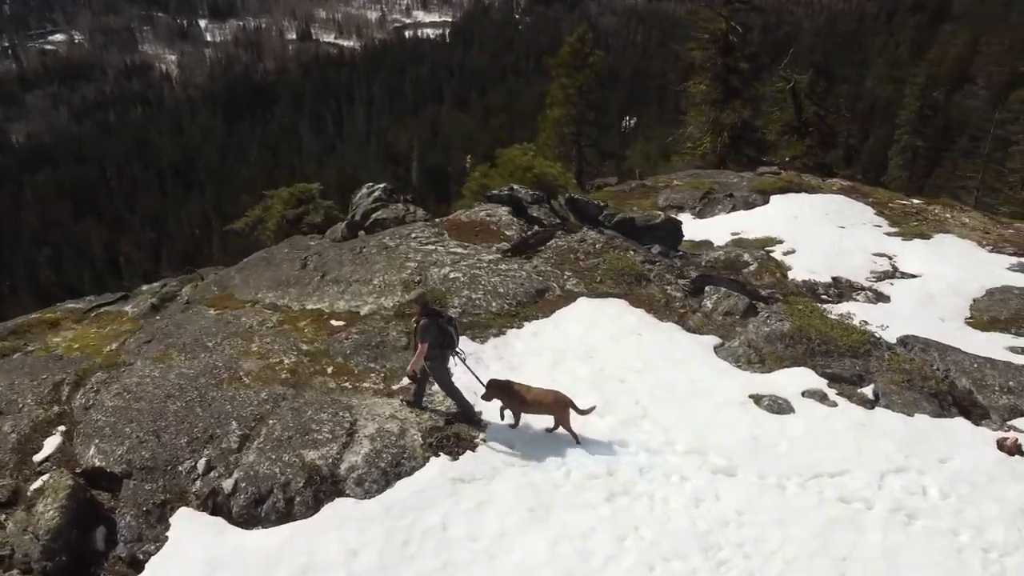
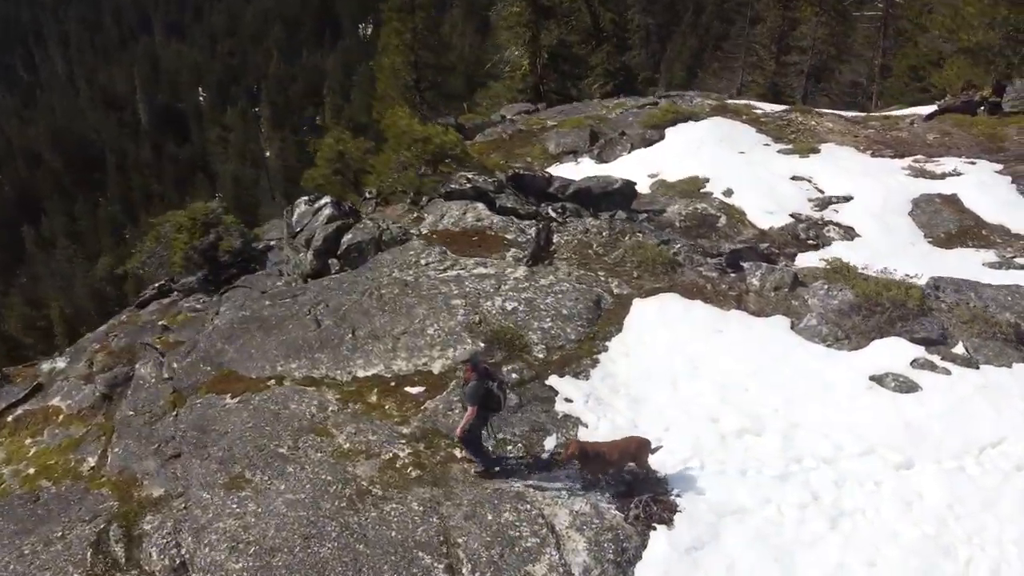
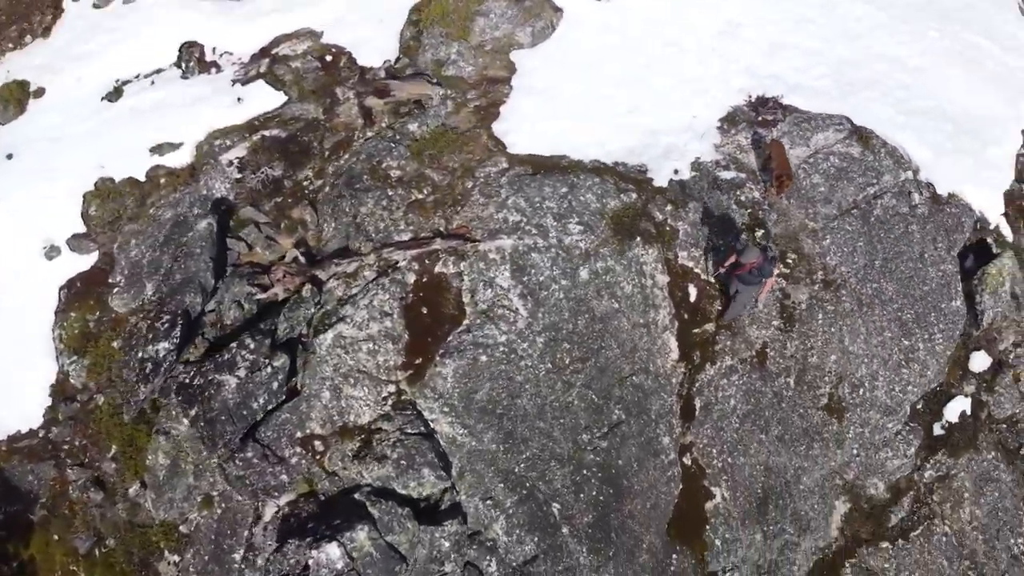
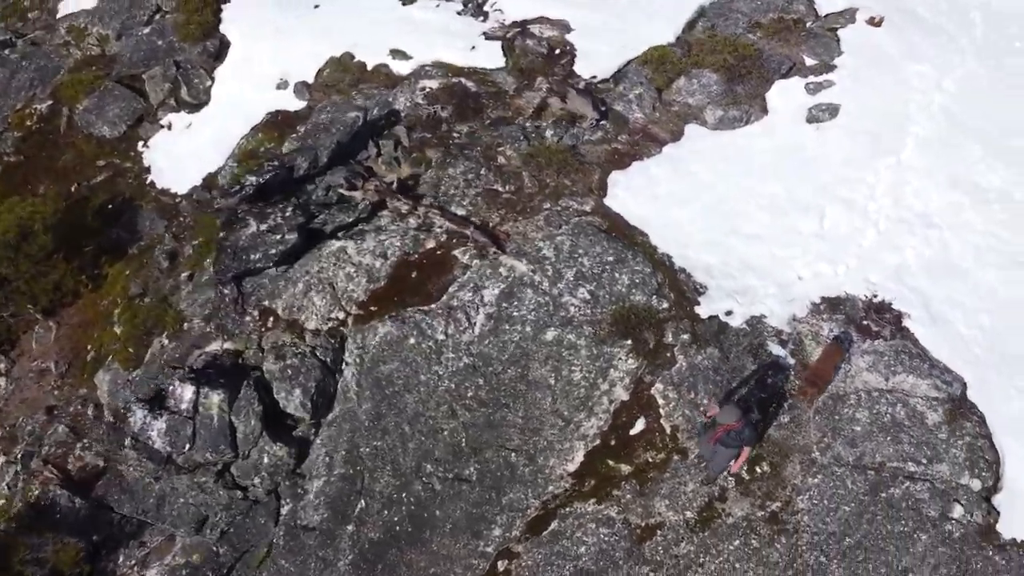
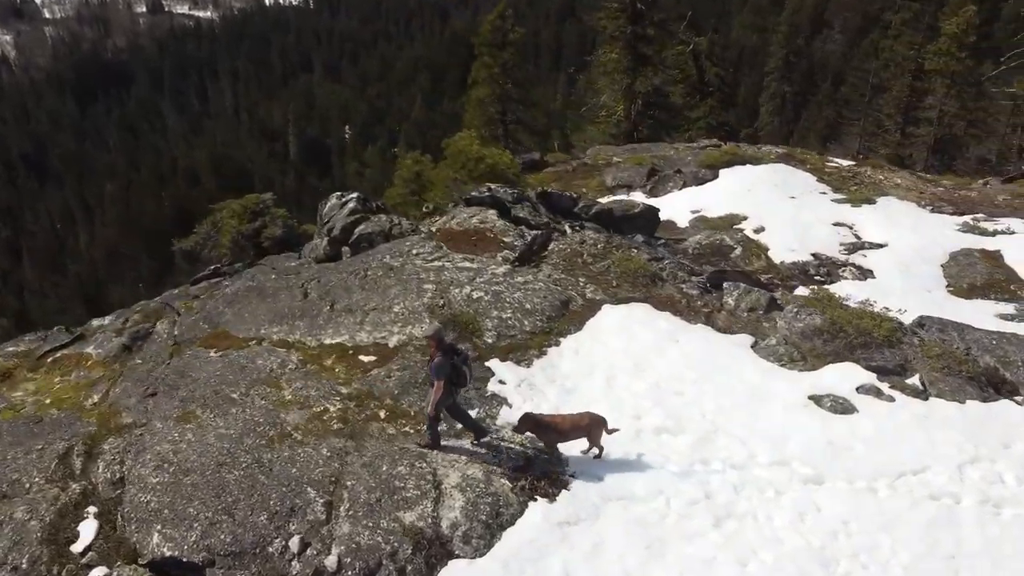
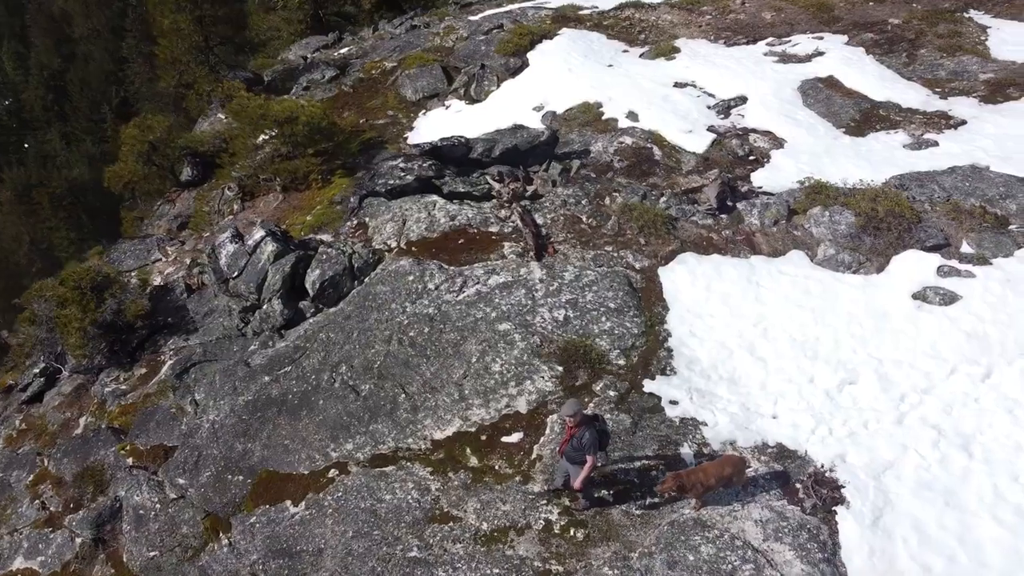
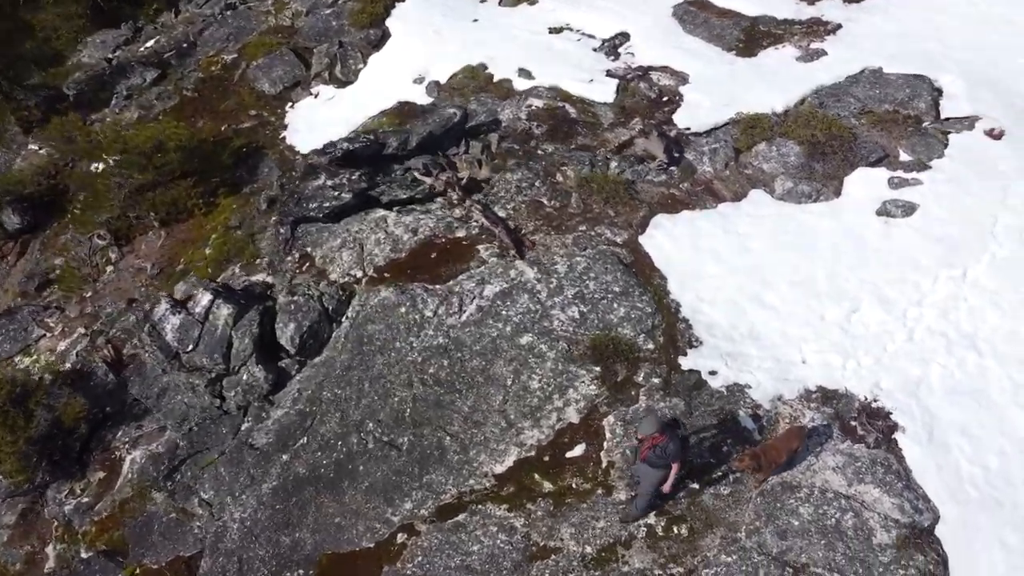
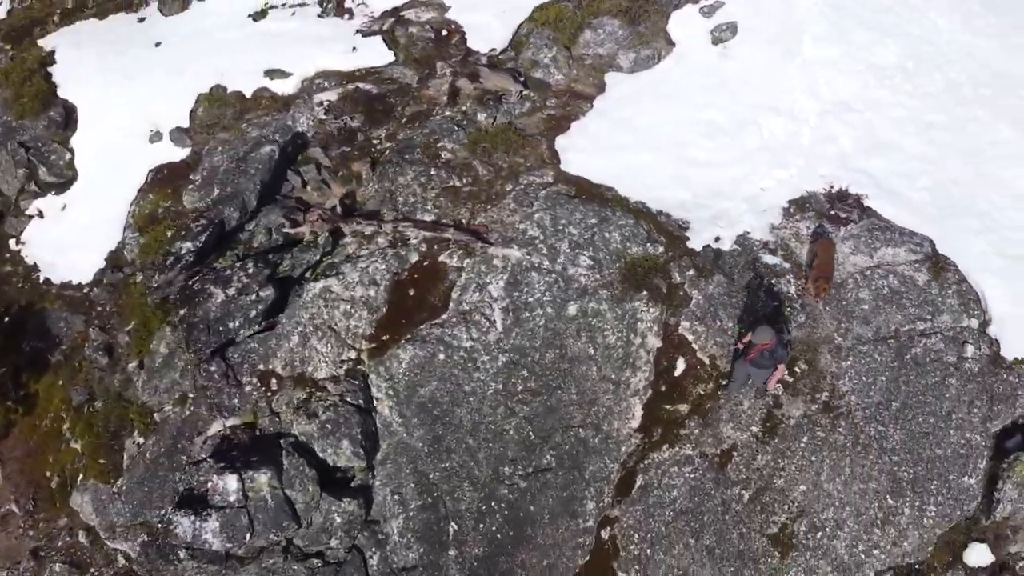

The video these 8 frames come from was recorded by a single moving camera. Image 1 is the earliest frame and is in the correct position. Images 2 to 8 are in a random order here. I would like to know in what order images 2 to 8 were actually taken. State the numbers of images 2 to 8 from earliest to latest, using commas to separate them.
5, 2, 6, 7, 4, 8, 3
